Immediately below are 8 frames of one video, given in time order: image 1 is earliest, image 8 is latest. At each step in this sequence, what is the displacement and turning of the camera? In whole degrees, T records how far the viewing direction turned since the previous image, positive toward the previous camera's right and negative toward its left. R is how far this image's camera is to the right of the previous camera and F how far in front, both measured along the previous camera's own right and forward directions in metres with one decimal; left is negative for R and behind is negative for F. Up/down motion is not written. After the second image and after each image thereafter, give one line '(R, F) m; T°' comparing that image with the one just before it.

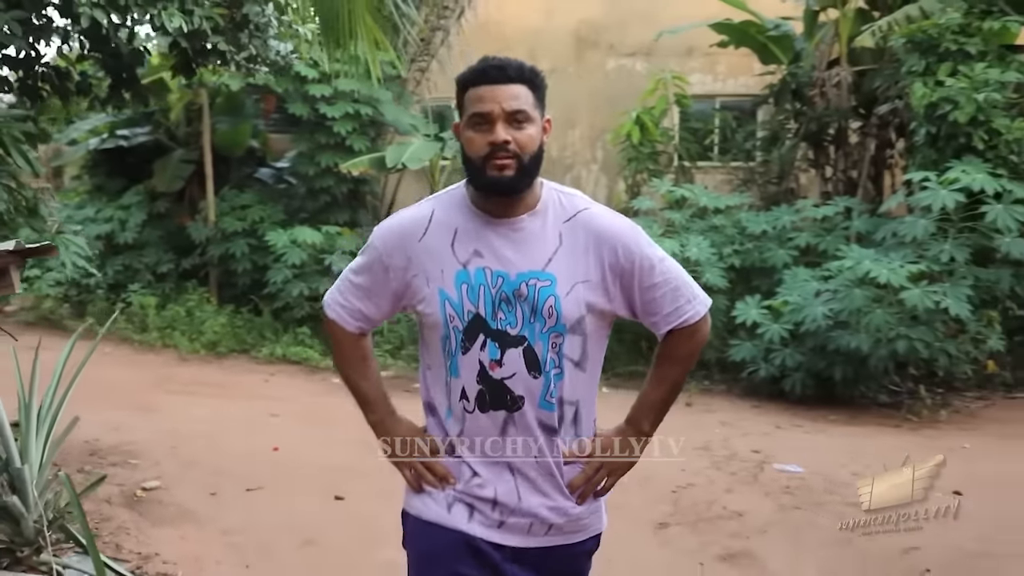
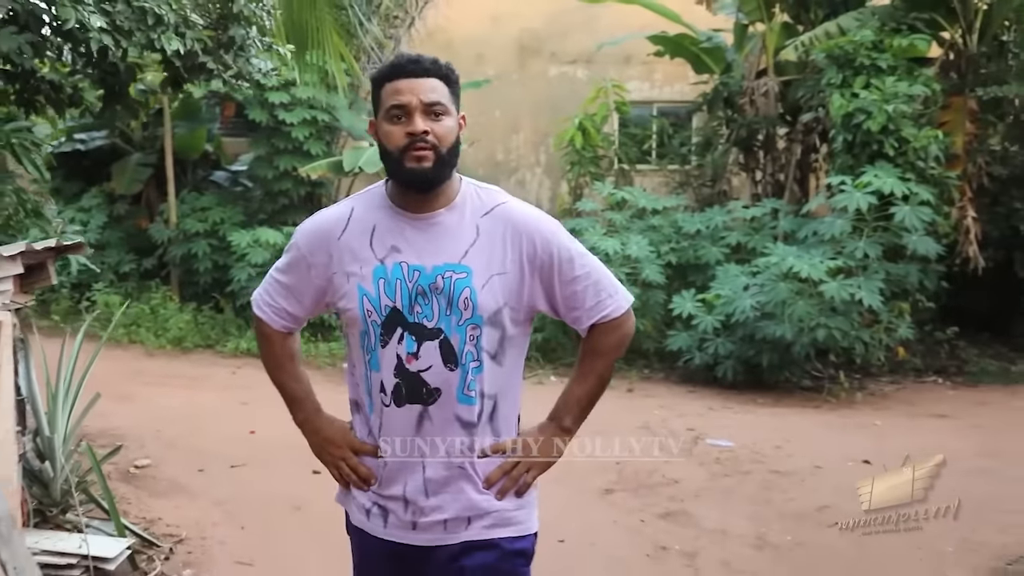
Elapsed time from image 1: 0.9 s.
(-0.1, -0.5) m; +3°
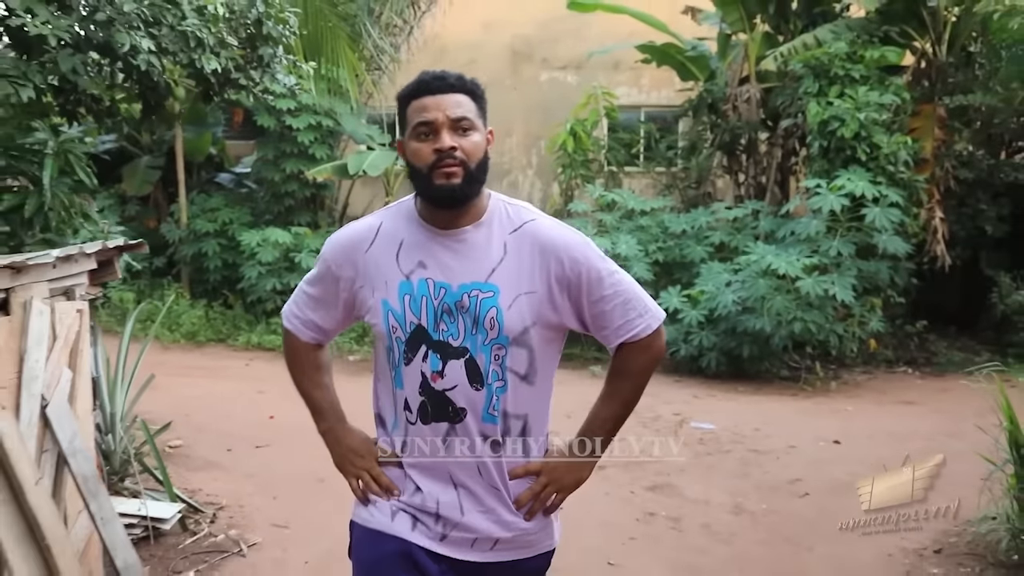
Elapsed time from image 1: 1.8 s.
(-0.1, -0.5) m; +1°
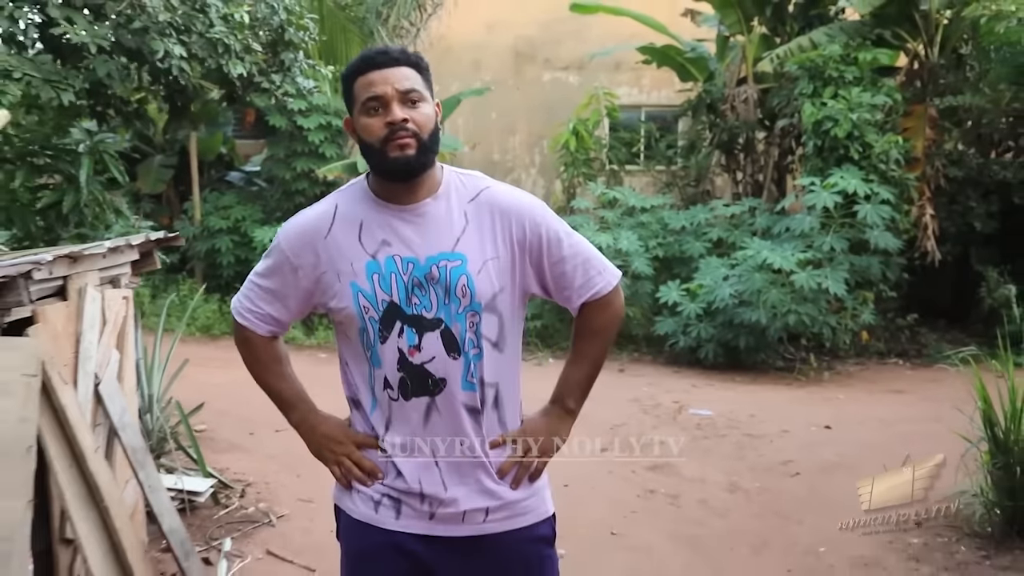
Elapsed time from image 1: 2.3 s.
(0.0, -0.3) m; 0°
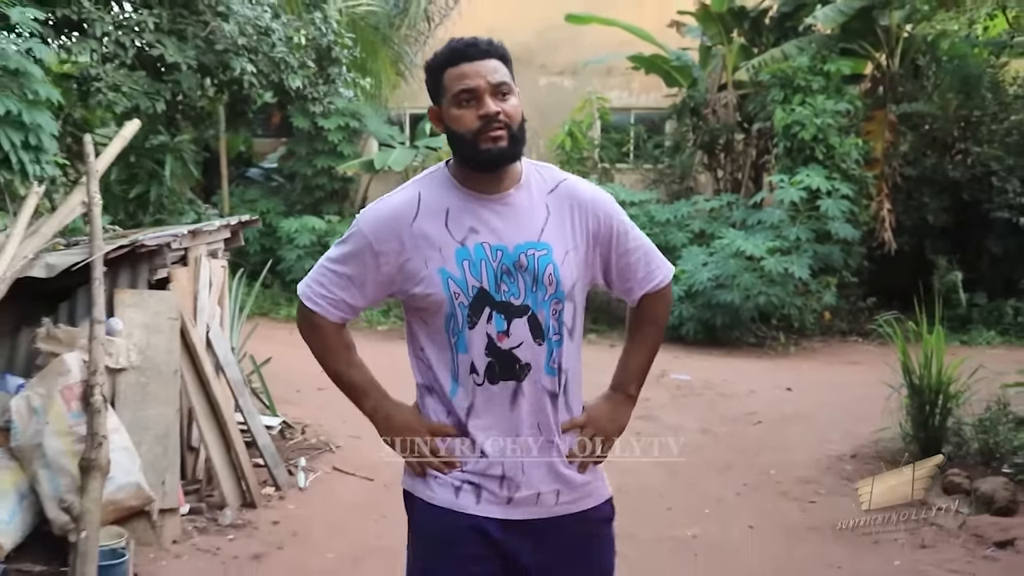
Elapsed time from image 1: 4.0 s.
(-0.1, -1.0) m; +1°
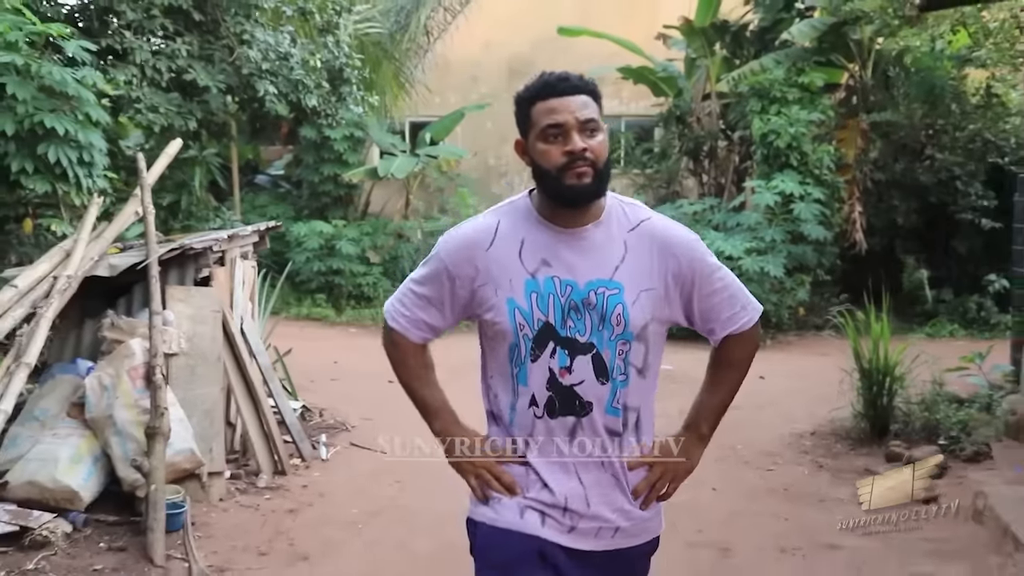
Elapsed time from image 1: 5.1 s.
(0.0, -0.7) m; 0°
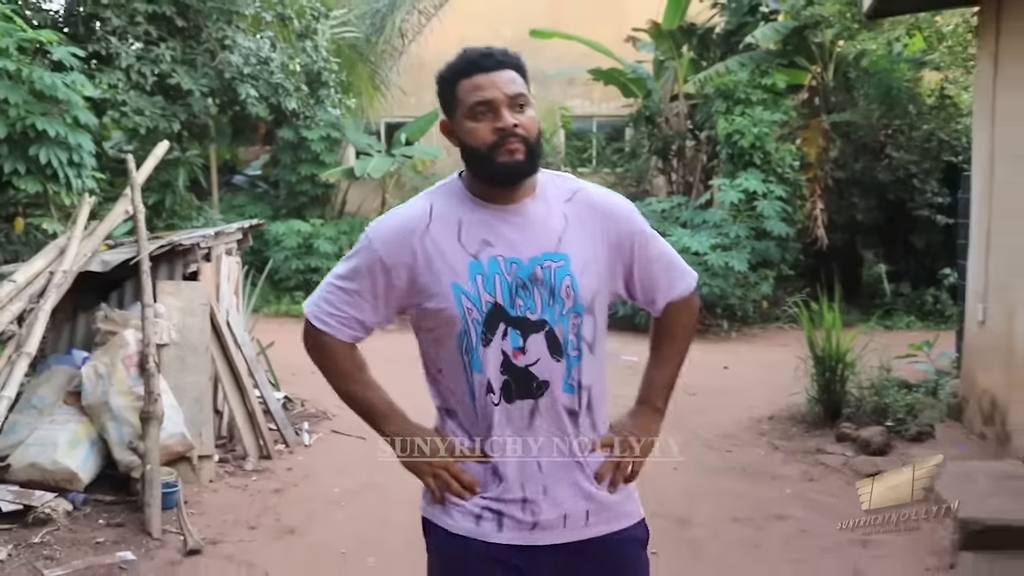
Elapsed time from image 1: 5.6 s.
(0.0, -0.3) m; +1°
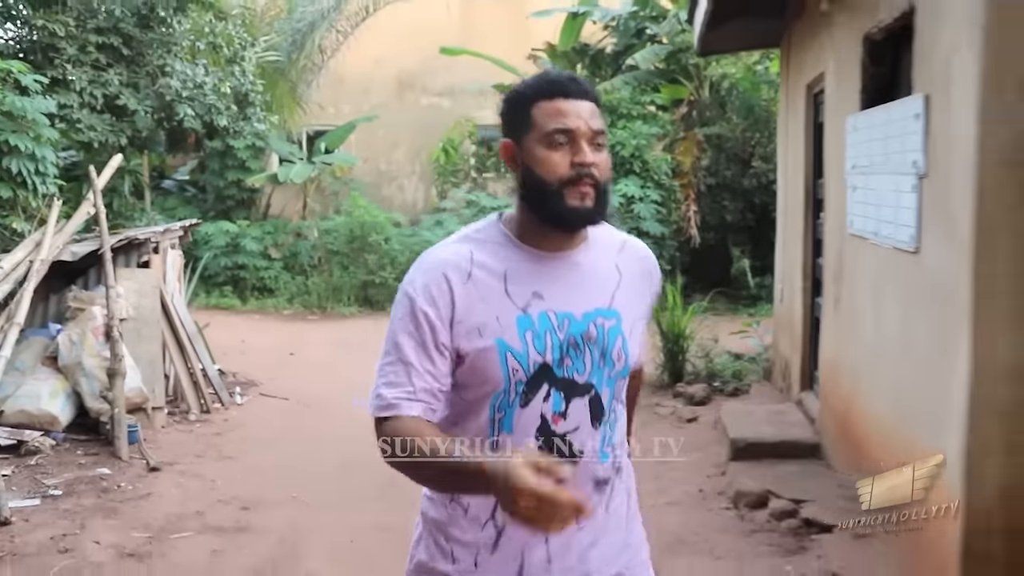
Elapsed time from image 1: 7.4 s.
(+0.2, -1.3) m; +4°
